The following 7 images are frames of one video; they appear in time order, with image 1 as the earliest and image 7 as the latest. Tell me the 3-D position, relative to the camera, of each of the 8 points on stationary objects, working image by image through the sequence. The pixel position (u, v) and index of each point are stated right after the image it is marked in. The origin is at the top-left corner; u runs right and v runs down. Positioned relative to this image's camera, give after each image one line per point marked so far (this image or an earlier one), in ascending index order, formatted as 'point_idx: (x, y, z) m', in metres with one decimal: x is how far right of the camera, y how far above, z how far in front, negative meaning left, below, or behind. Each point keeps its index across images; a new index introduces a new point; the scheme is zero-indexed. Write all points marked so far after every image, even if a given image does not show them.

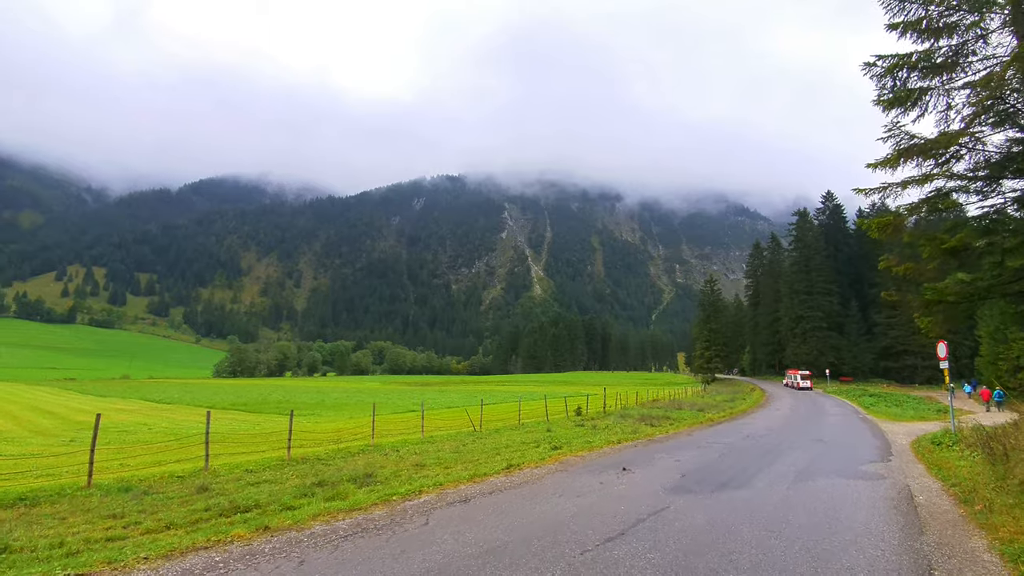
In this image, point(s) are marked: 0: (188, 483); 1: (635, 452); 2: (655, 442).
0: (-7.0, -4.2, +10.7) m
1: (+3.1, -4.3, +13.0) m
2: (+4.6, -5.1, +16.7) m
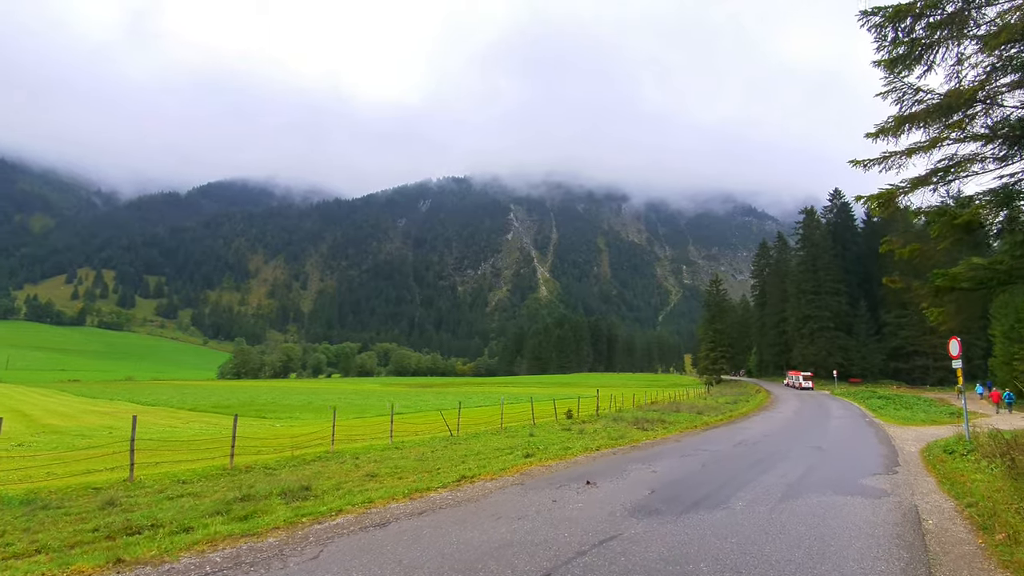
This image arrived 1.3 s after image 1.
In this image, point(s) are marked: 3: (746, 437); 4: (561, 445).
0: (-8.0, -4.0, +9.6) m
1: (+2.2, -4.1, +11.7) m
2: (+3.8, -4.9, +15.4) m
3: (+8.5, -5.5, +18.4) m
4: (+1.5, -5.1, +16.3) m
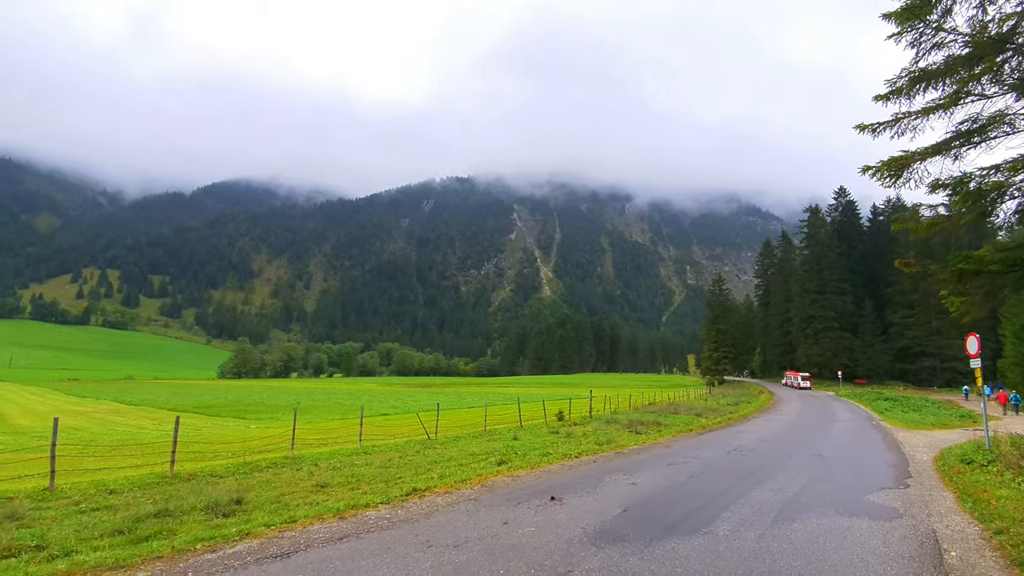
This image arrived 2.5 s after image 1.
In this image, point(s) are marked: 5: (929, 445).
0: (-8.7, -3.8, +8.5) m
1: (+1.5, -3.8, +10.6) m
2: (+3.1, -4.7, +14.2) m
3: (+7.9, -5.3, +17.2) m
4: (+0.9, -4.9, +15.1) m
5: (+15.7, -5.9, +18.9) m
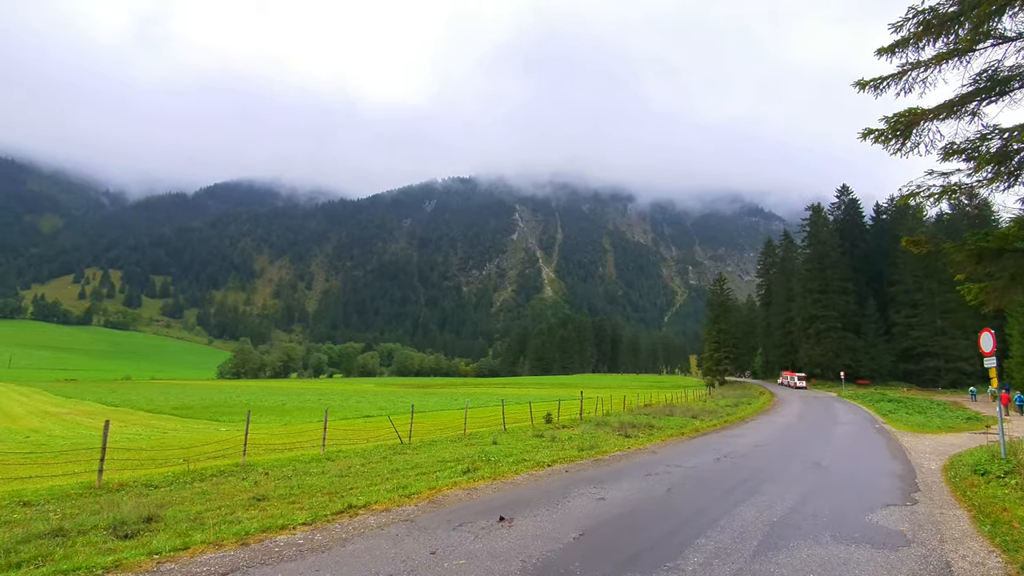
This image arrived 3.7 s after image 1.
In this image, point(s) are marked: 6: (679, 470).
0: (-9.4, -3.6, +7.5) m
1: (+0.8, -3.7, +9.5) m
2: (+2.4, -4.5, +13.1) m
3: (+7.1, -5.1, +16.1) m
4: (+0.1, -4.7, +14.0) m
5: (+15.0, -5.8, +17.8) m
6: (+3.9, -4.2, +11.7) m
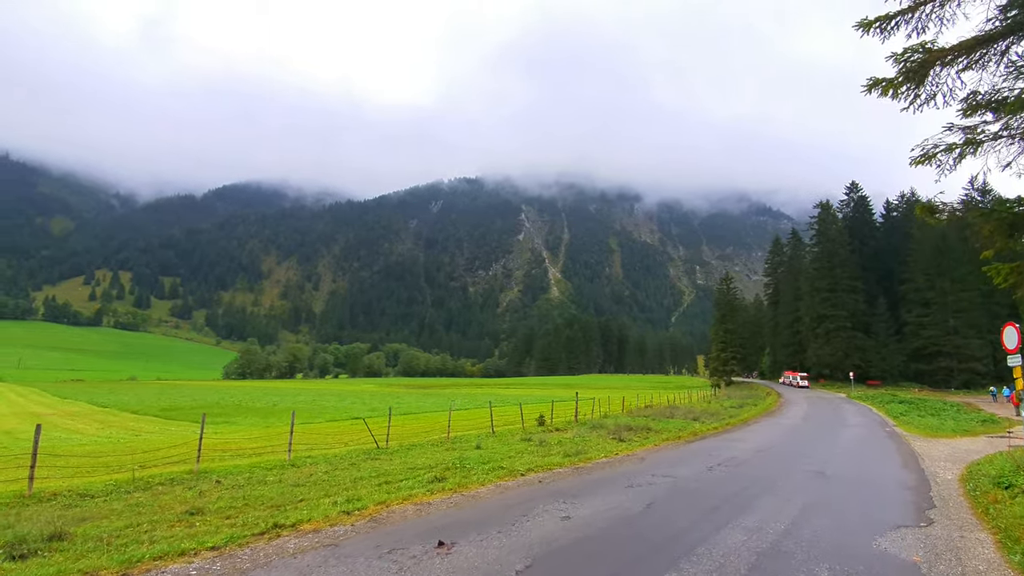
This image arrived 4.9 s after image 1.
0: (-10.1, -3.4, +6.6) m
1: (+0.1, -3.5, +8.5) m
2: (+1.9, -4.3, +12.1) m
3: (+6.6, -5.0, +15.0) m
4: (-0.4, -4.5, +13.1) m
5: (+14.5, -5.6, +16.6) m
6: (+3.3, -4.1, +10.7) m
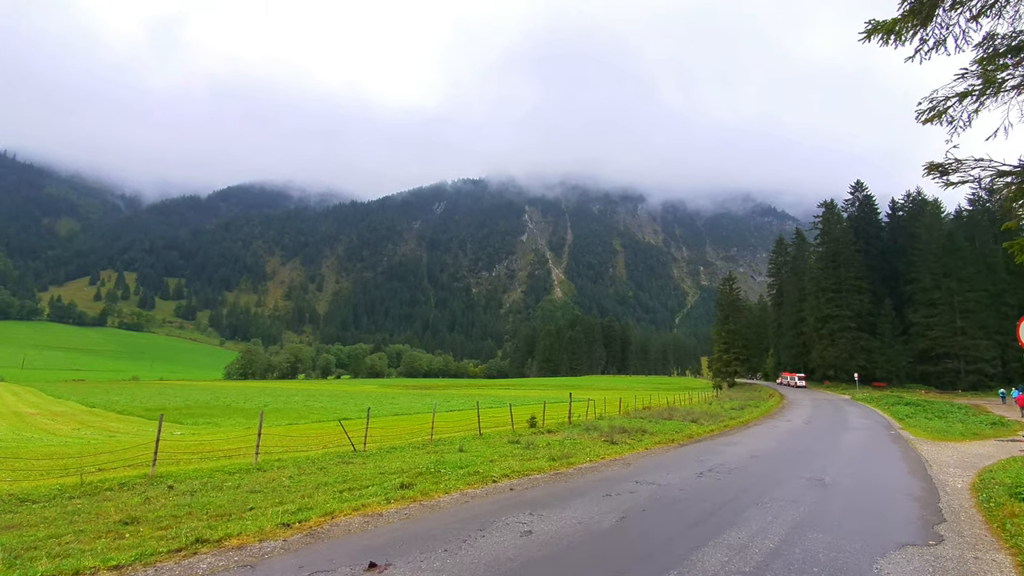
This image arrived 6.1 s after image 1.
0: (-10.6, -3.3, +6.0) m
1: (-0.4, -3.3, +7.8) m
2: (+1.4, -4.2, +11.4) m
3: (+6.1, -4.8, +14.2) m
4: (-0.9, -4.4, +12.3) m
5: (+14.1, -5.4, +15.7) m
6: (+2.8, -3.9, +9.9) m
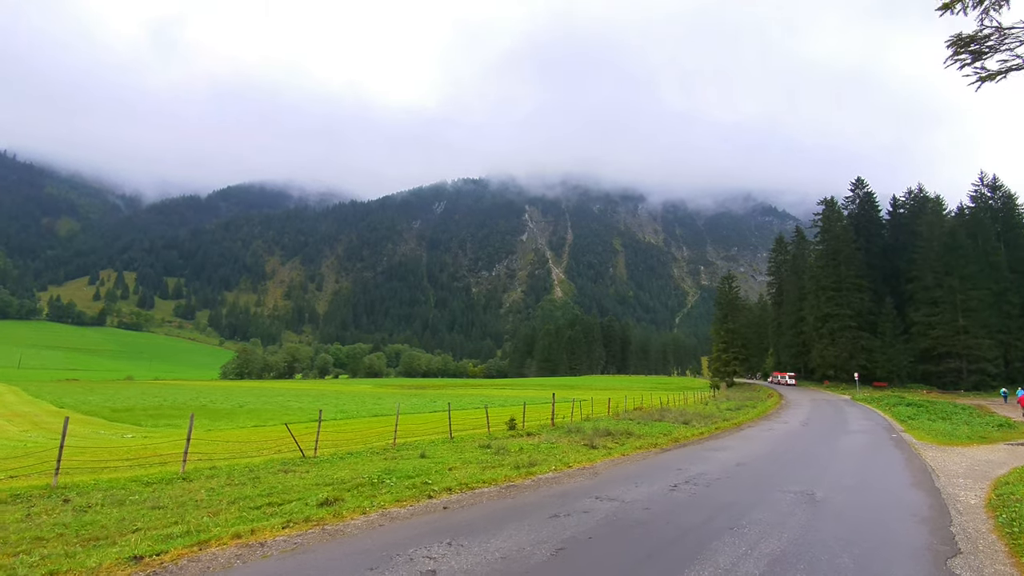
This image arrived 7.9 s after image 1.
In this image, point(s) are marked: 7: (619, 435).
0: (-11.5, -3.0, +4.7) m
1: (-1.3, -3.1, +6.5) m
2: (+0.4, -3.9, +10.1) m
3: (+5.2, -4.6, +12.9) m
4: (-1.9, -4.1, +11.0) m
5: (+13.1, -5.2, +14.4) m
6: (+1.8, -3.7, +8.6) m
7: (+4.1, -5.6, +19.2) m
